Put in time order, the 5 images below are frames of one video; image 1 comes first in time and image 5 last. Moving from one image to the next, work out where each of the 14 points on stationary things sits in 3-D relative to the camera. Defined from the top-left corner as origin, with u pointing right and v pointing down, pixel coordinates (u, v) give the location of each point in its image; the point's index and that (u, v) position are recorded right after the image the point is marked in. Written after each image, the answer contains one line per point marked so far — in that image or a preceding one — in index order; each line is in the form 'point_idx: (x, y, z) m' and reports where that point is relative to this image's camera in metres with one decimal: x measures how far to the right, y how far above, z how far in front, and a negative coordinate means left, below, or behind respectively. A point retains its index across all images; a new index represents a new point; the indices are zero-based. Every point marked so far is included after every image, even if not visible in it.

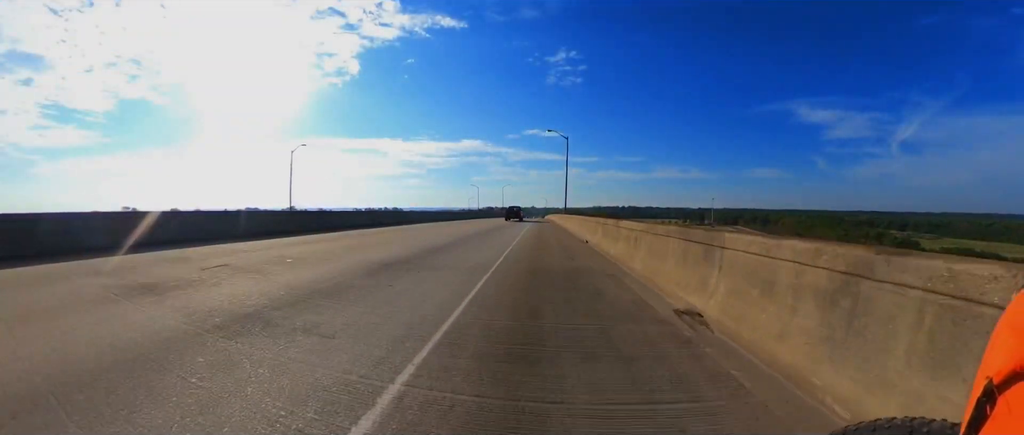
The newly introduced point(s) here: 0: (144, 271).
0: (-8.0, -1.2, +14.4) m
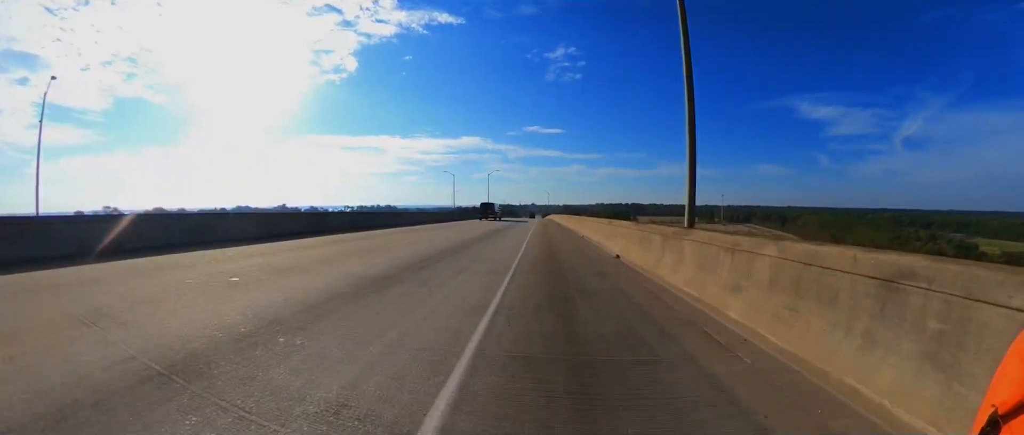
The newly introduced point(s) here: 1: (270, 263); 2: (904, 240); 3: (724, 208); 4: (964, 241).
0: (-7.8, -1.2, +14.2) m
1: (-6.4, -1.1, +17.9) m
2: (+7.9, -0.4, +12.8) m
3: (+5.9, +0.3, +18.1) m
4: (+8.5, -0.3, +12.1) m
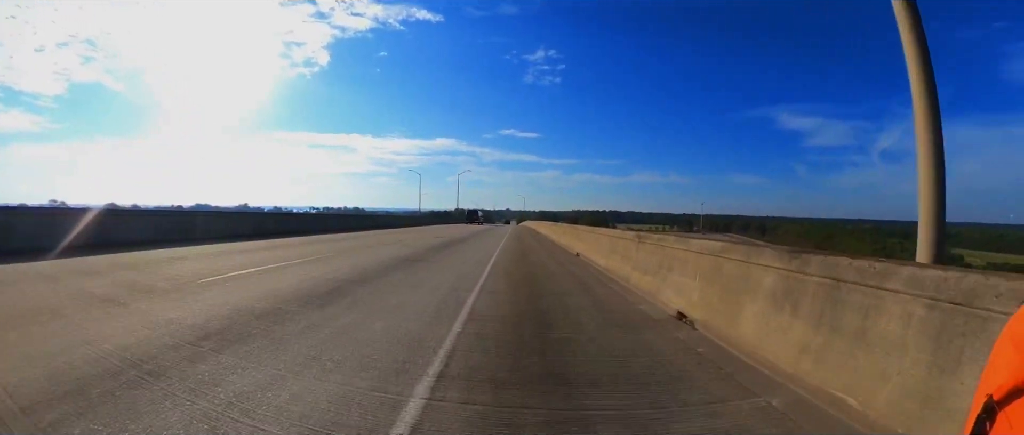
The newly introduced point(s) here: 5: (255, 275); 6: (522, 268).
0: (-8.3, -1.1, +13.4) m
1: (-7.1, -1.1, +17.1) m
2: (+7.3, -0.6, +12.6) m
3: (+5.2, 0.0, +17.9) m
4: (+8.0, -0.6, +12.0) m
5: (-5.8, -1.2, +14.7) m
6: (+0.3, -1.5, +19.0) m
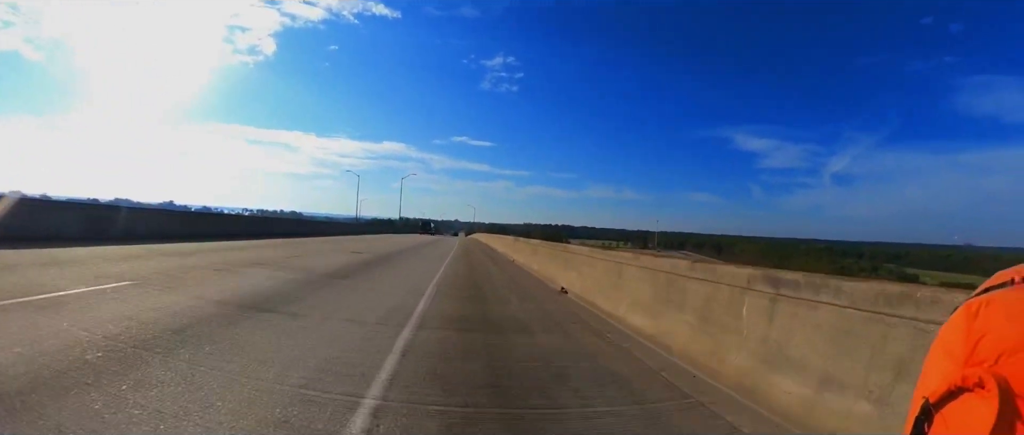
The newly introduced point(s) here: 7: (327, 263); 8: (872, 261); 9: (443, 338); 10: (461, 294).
0: (-9.3, -1.0, +12.0) m
1: (-8.4, -1.1, +15.8) m
2: (+6.4, -1.0, +12.5) m
3: (+3.9, -0.4, +17.6) m
4: (+7.1, -1.0, +11.9) m
5: (-6.8, -1.3, +13.5) m
6: (-1.2, -1.8, +18.3) m
7: (-5.5, -1.4, +19.2) m
8: (+7.1, -0.9, +12.8) m
9: (-1.1, -1.8, +9.5) m
10: (-1.3, -1.9, +15.5) m
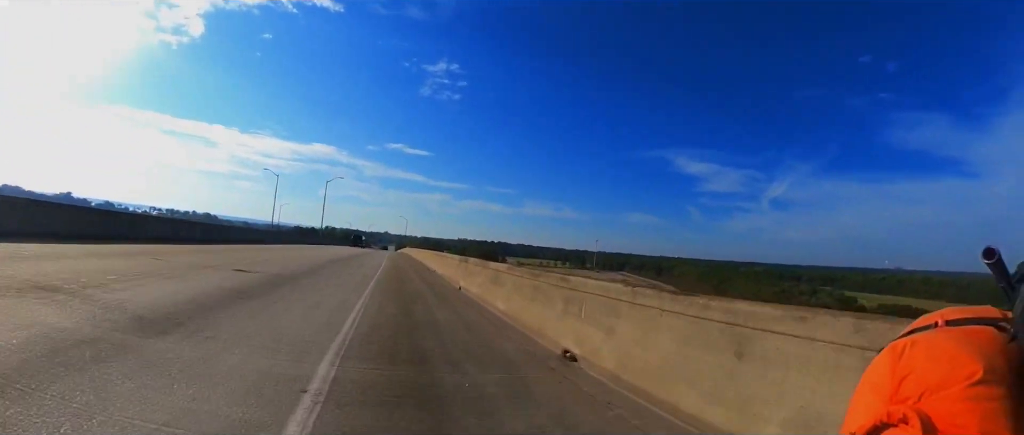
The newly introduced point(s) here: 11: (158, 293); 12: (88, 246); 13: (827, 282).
0: (-10.2, -0.9, +10.1) m
1: (-9.8, -1.1, +14.0) m
2: (+5.3, -1.5, +12.4) m
3: (+2.2, -1.0, +17.2) m
4: (+6.1, -1.5, +12.0) m
5: (-8.0, -1.2, +11.9) m
6: (-3.0, -2.1, +17.3) m
7: (-7.4, -1.5, +17.7) m
8: (+5.9, -1.4, +12.9) m
9: (-1.8, -1.9, +8.6) m
10: (-2.8, -2.1, +14.4) m
11: (-6.3, -1.4, +11.4) m
12: (-12.6, -1.0, +19.1) m
13: (+6.3, -1.4, +12.9) m
